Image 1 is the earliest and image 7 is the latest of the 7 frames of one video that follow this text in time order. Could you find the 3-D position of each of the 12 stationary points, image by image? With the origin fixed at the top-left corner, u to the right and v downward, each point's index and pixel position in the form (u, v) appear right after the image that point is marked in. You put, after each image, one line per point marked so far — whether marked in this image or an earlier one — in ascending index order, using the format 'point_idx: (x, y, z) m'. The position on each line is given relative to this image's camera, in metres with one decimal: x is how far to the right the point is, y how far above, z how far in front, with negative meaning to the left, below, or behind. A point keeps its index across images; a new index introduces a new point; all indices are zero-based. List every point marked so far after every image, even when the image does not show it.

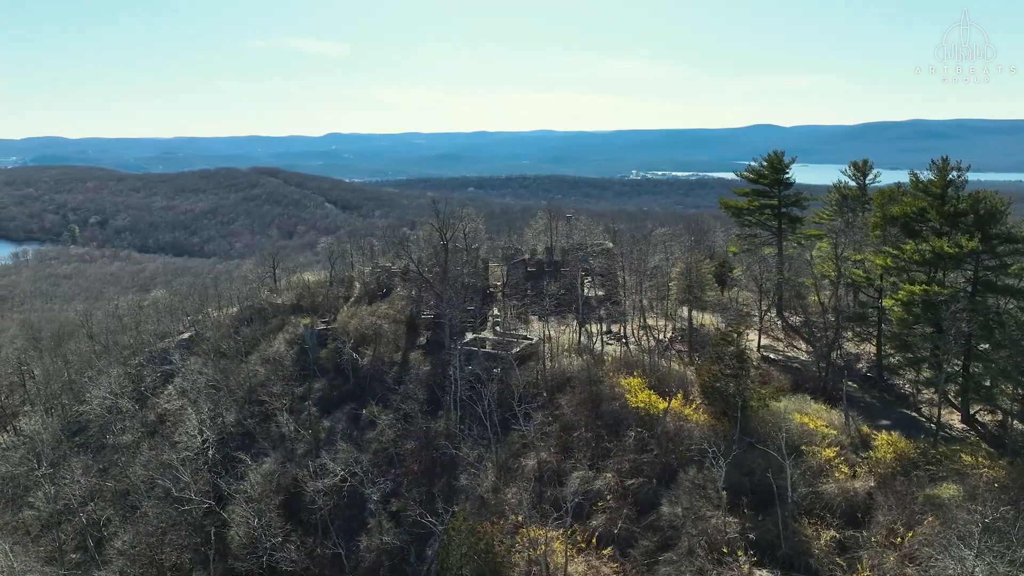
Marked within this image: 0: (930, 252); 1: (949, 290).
0: (+13.7, +1.1, +19.3) m
1: (+14.0, -0.1, +19.3) m
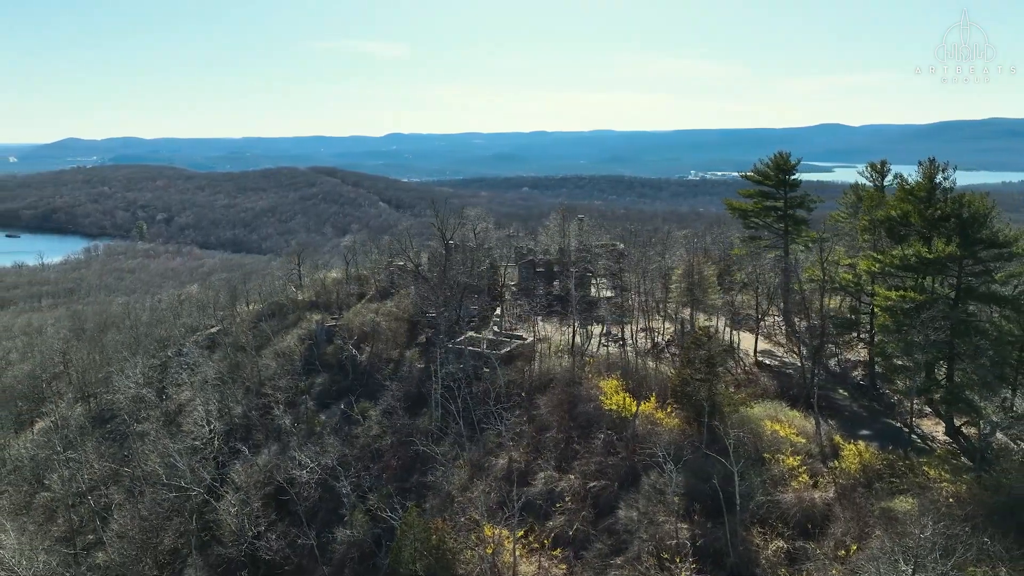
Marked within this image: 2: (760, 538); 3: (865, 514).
0: (+12.6, +1.0, +18.6) m
1: (+12.9, -0.3, +18.5) m
2: (+6.3, -6.6, +15.4) m
3: (+8.8, -5.7, +14.8) m
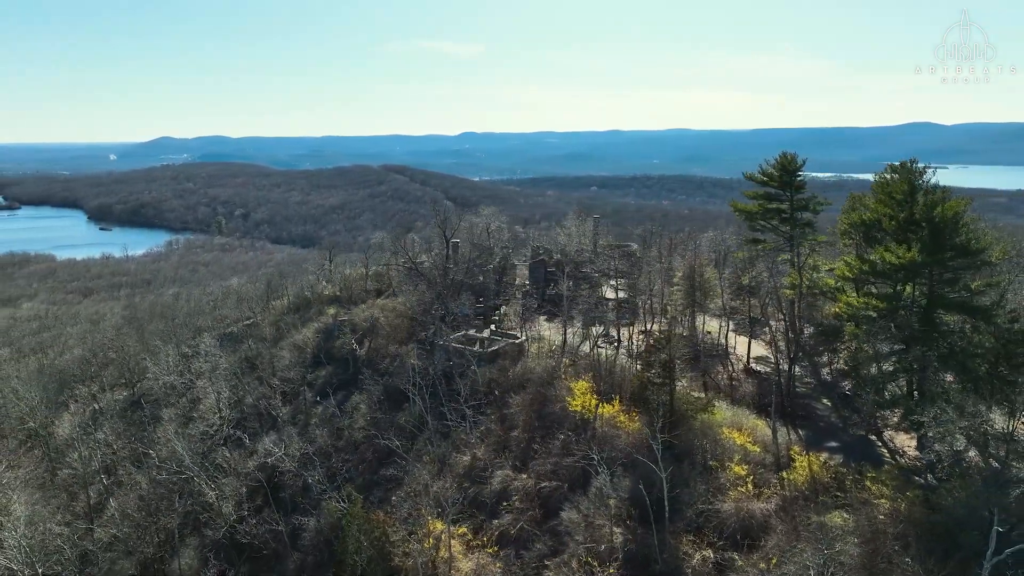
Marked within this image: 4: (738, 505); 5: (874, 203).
0: (+11.2, +0.7, +17.8) m
1: (+11.4, -0.5, +17.7) m
2: (+4.5, -6.6, +15.1) m
3: (+7.0, -5.8, +14.3) m
4: (+5.9, -5.7, +15.3) m
5: (+11.8, +2.8, +19.3) m
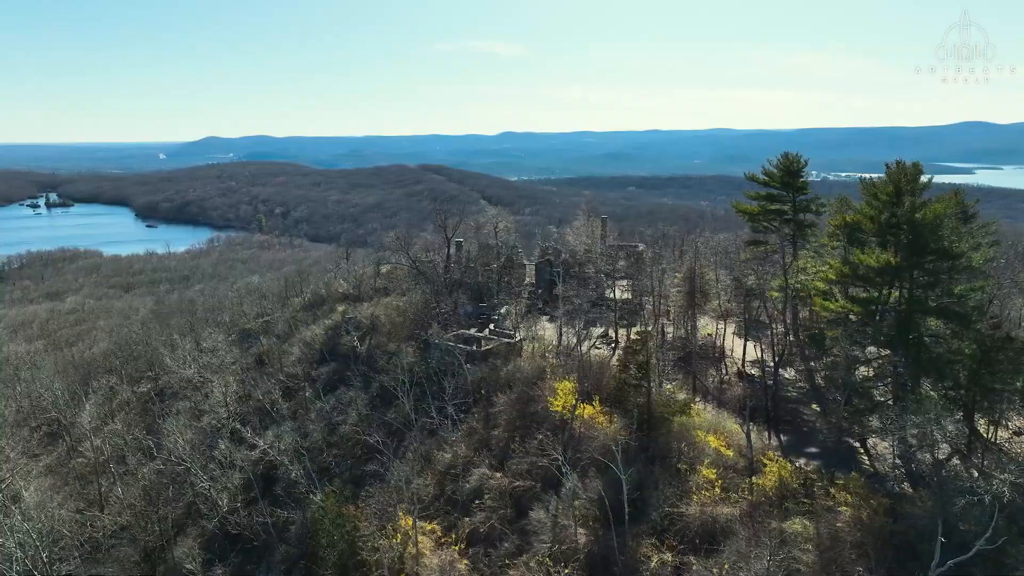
0: (+10.4, +0.6, +17.4) m
1: (+10.6, -0.6, +17.3) m
2: (+3.5, -6.7, +15.1) m
3: (+6.0, -5.9, +14.1) m
4: (+4.9, -5.7, +15.2) m
5: (+11.1, +2.7, +18.9) m
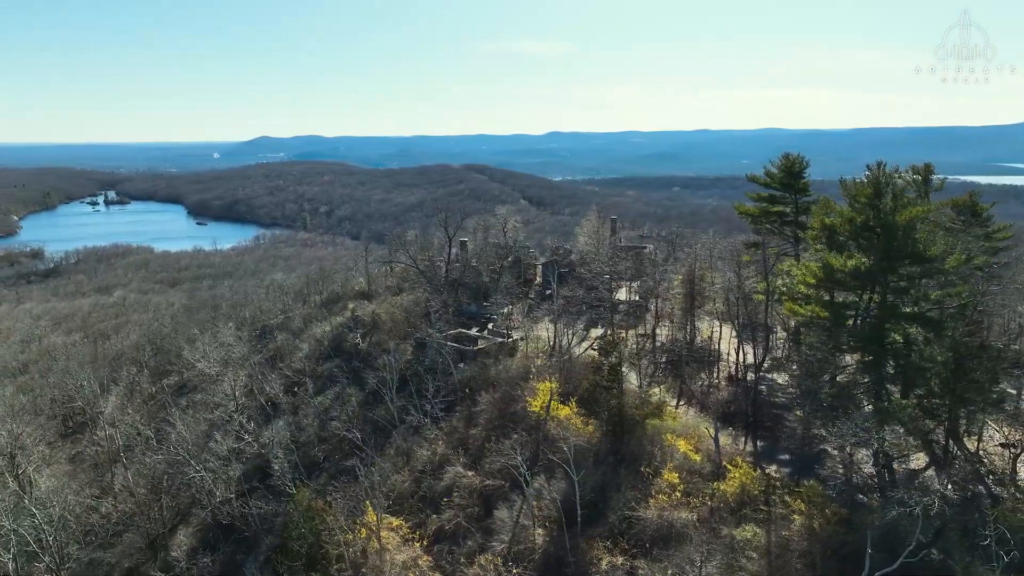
0: (+9.4, +0.5, +17.0) m
1: (+9.6, -0.7, +16.9) m
2: (+2.4, -6.7, +15.0) m
3: (+4.8, -5.9, +13.9) m
4: (+3.8, -5.8, +15.1) m
5: (+10.3, +2.5, +18.4) m
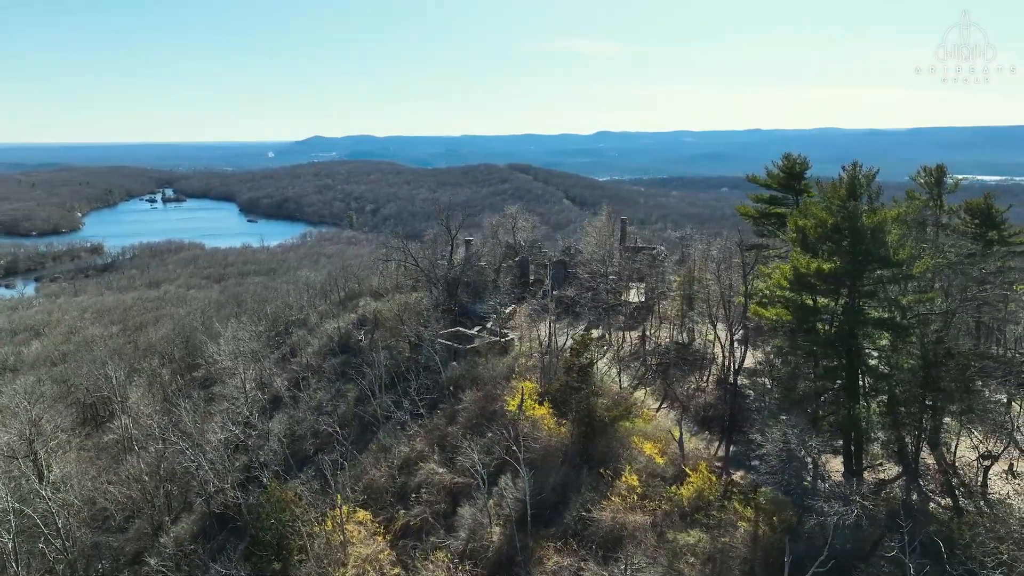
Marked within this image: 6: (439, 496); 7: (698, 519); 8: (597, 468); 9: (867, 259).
0: (+8.4, +0.4, +16.7) m
1: (+8.5, -0.9, +16.6) m
2: (+1.1, -6.7, +15.0) m
3: (+3.5, -6.0, +13.9) m
4: (+2.6, -5.8, +15.0) m
5: (+9.3, +2.4, +18.0) m
6: (-2.4, -6.7, +18.9) m
7: (+4.6, -5.6, +14.4) m
8: (+2.5, -5.4, +17.6) m
9: (+9.4, +0.8, +15.5) m
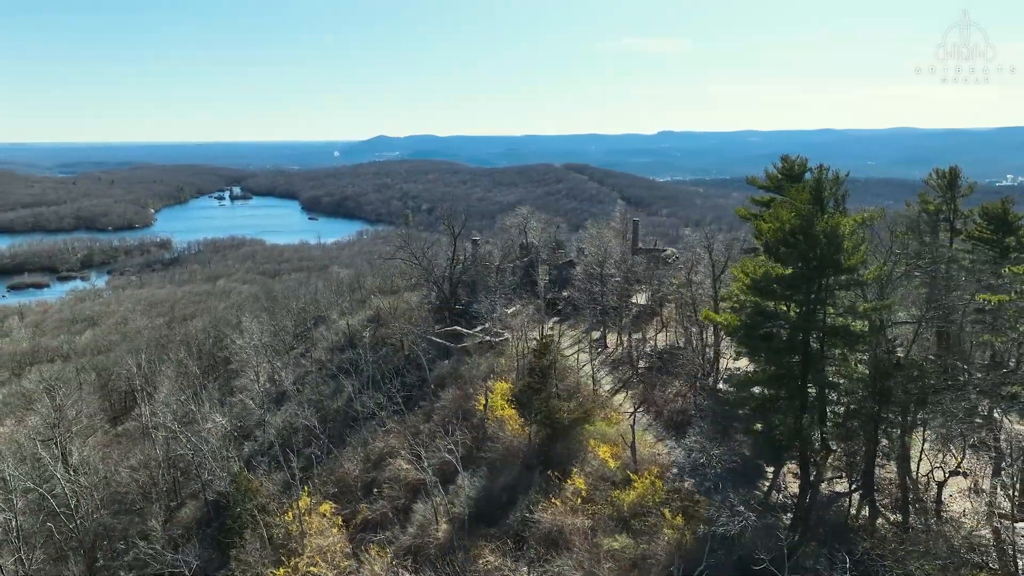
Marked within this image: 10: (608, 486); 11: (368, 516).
0: (+7.0, +0.2, +16.4) m
1: (+7.2, -1.0, +16.3) m
2: (-0.4, -6.8, +15.2) m
3: (+1.9, -6.1, +13.9) m
4: (+1.0, -5.9, +15.1) m
5: (+8.1, +2.2, +17.7) m
6: (-3.6, -6.7, +19.3) m
7: (+3.1, -5.8, +14.3) m
8: (+1.1, -5.5, +17.7) m
9: (+8.0, +0.6, +15.1) m
10: (+2.7, -5.5, +16.2) m
11: (-4.7, -7.3, +18.8) m
